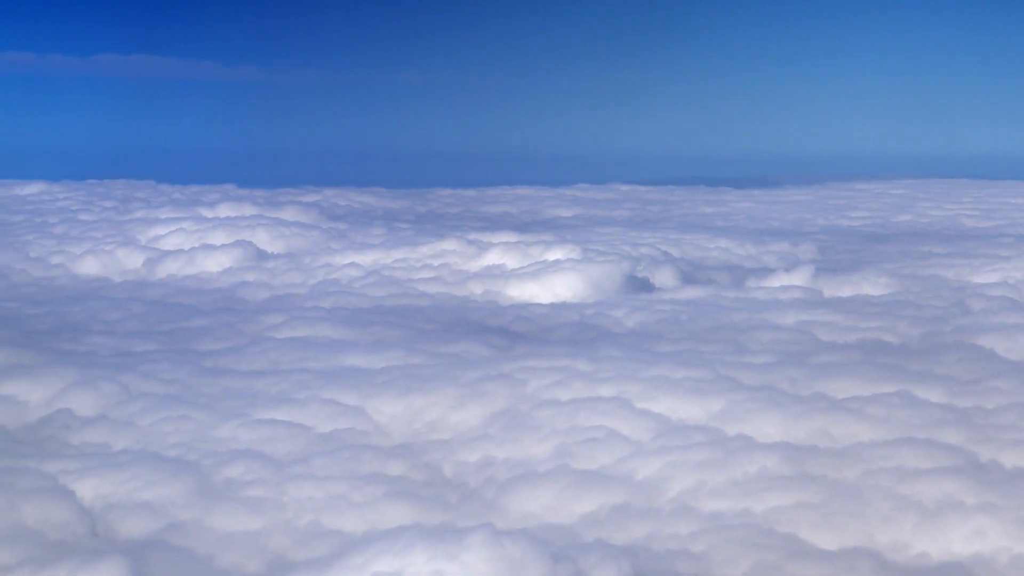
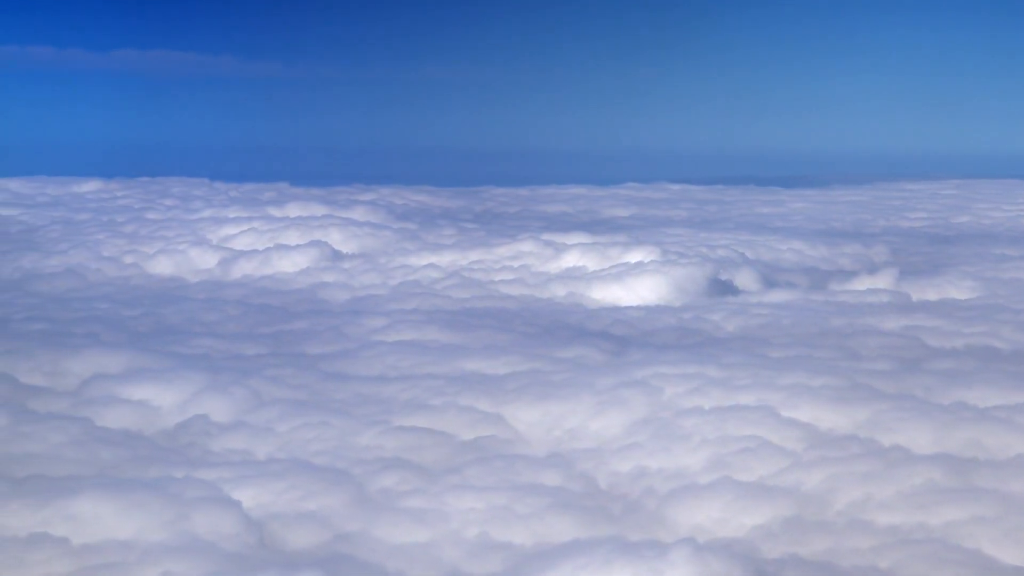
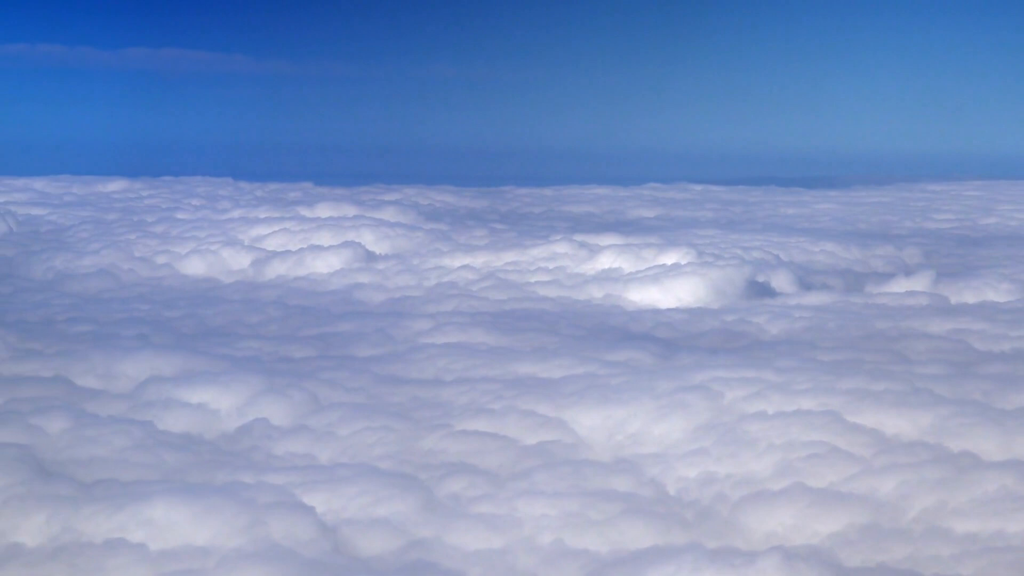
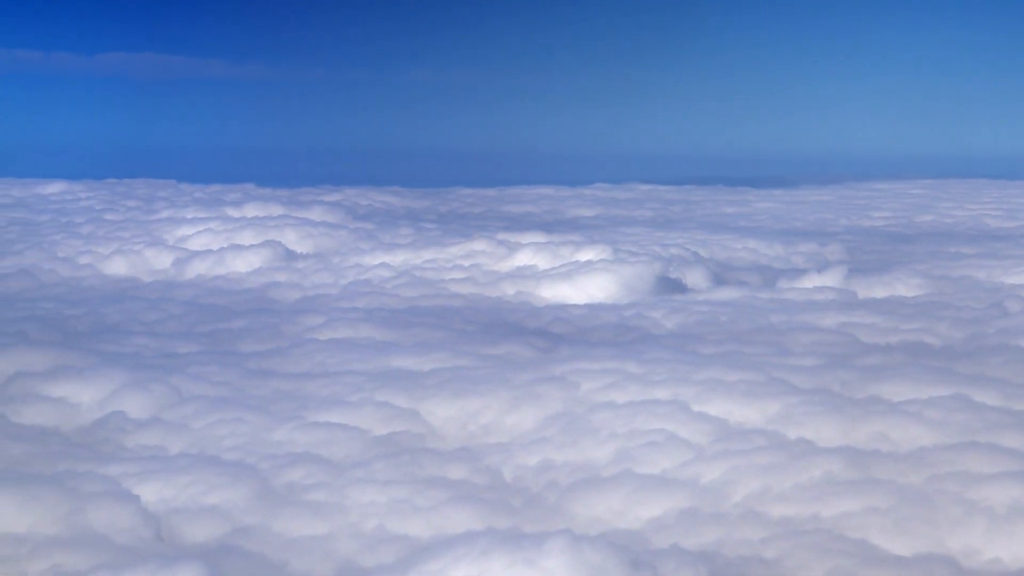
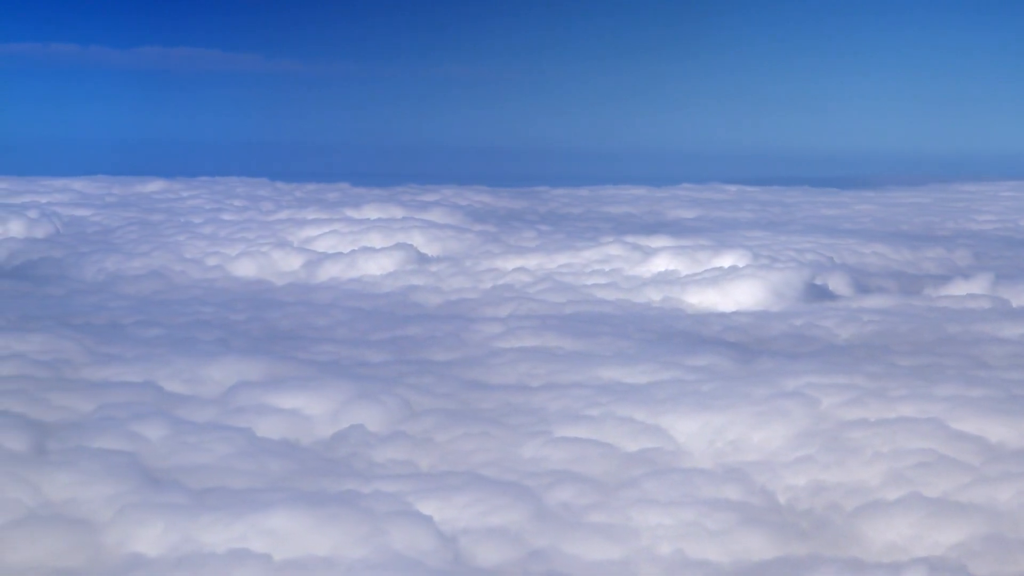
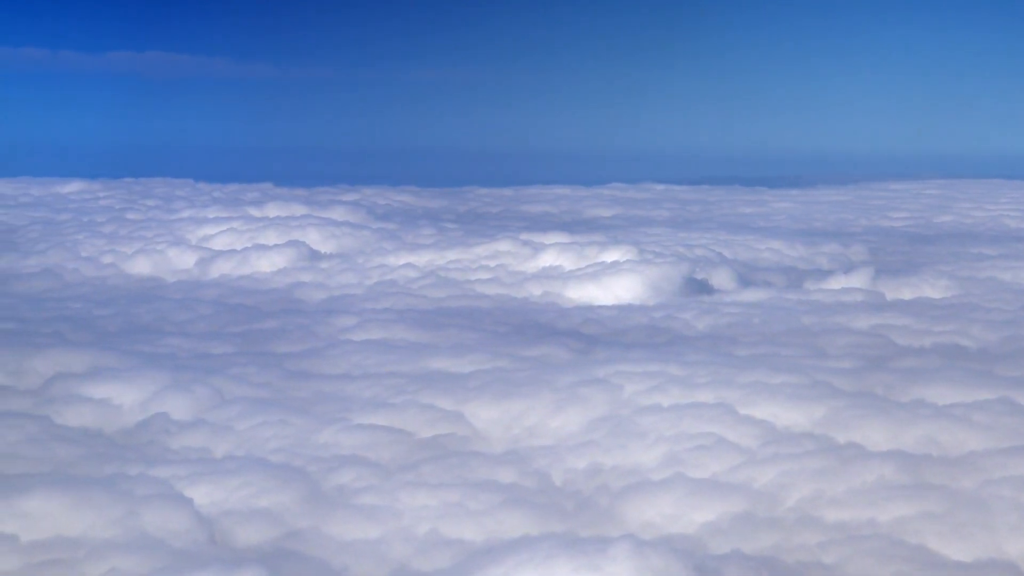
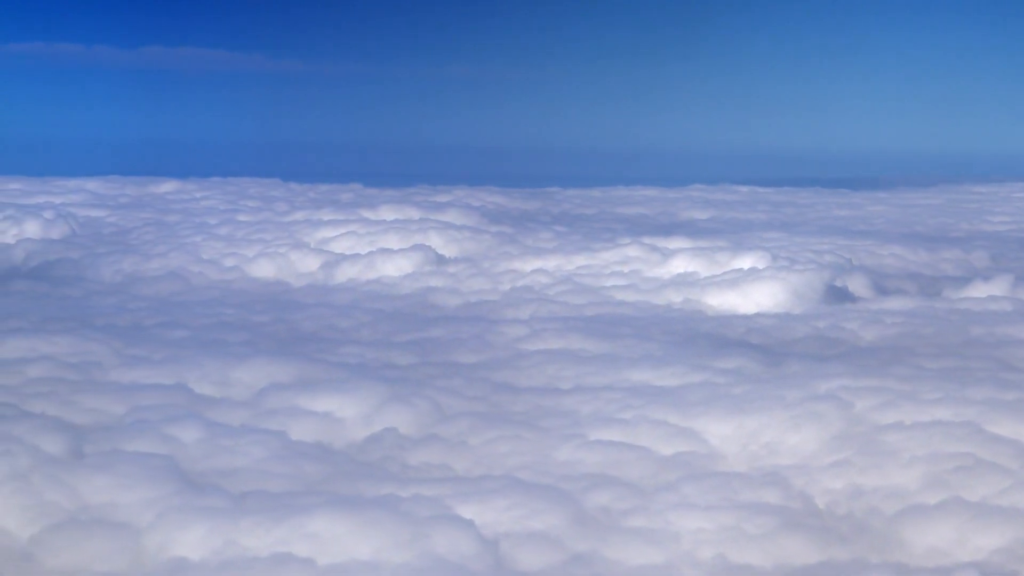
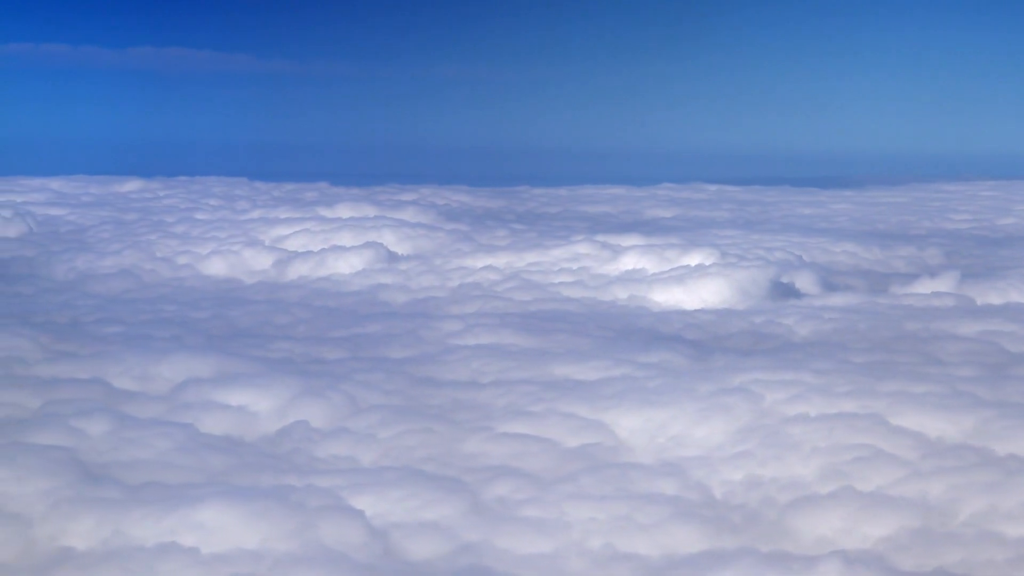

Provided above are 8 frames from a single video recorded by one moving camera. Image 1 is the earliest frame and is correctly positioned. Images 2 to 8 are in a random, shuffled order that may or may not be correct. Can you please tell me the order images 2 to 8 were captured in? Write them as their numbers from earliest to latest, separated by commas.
4, 6, 2, 3, 8, 5, 7
